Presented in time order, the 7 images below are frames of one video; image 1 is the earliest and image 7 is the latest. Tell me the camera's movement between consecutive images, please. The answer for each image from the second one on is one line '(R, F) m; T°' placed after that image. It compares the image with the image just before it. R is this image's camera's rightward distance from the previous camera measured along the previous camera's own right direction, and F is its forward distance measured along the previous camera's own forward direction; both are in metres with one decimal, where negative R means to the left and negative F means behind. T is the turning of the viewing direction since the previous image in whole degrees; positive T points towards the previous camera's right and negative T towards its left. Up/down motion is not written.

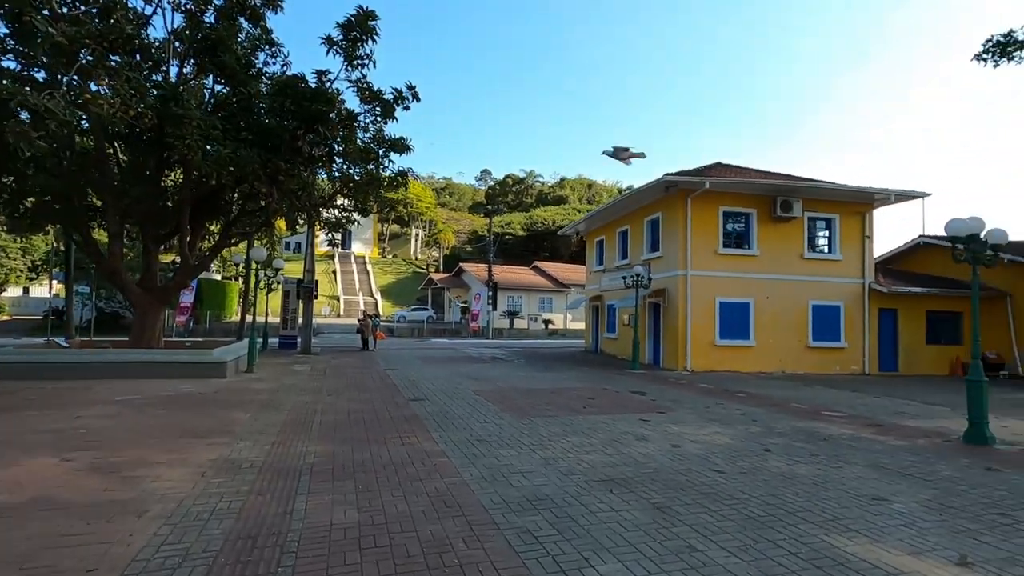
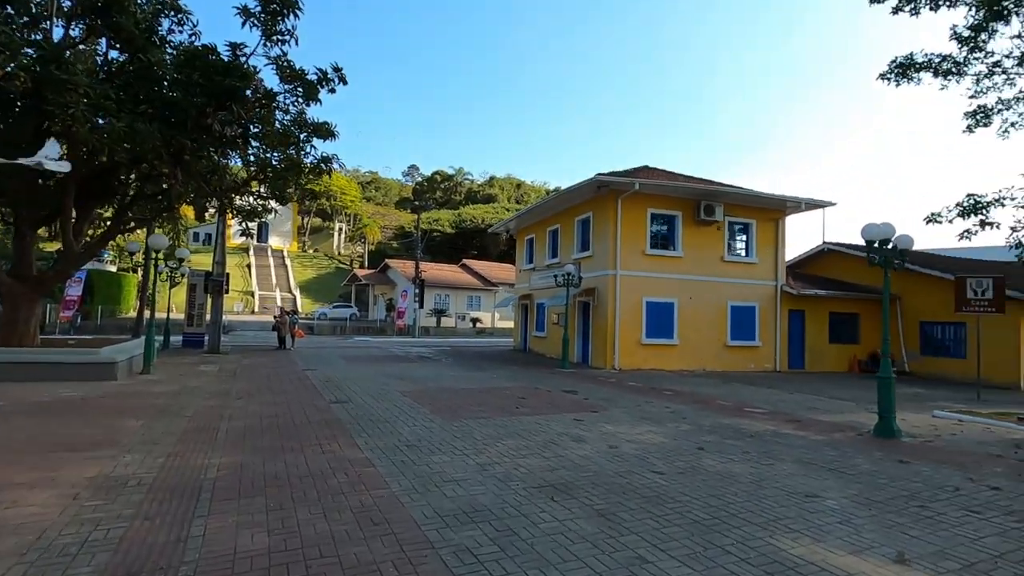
(-0.1, +0.4) m; +7°
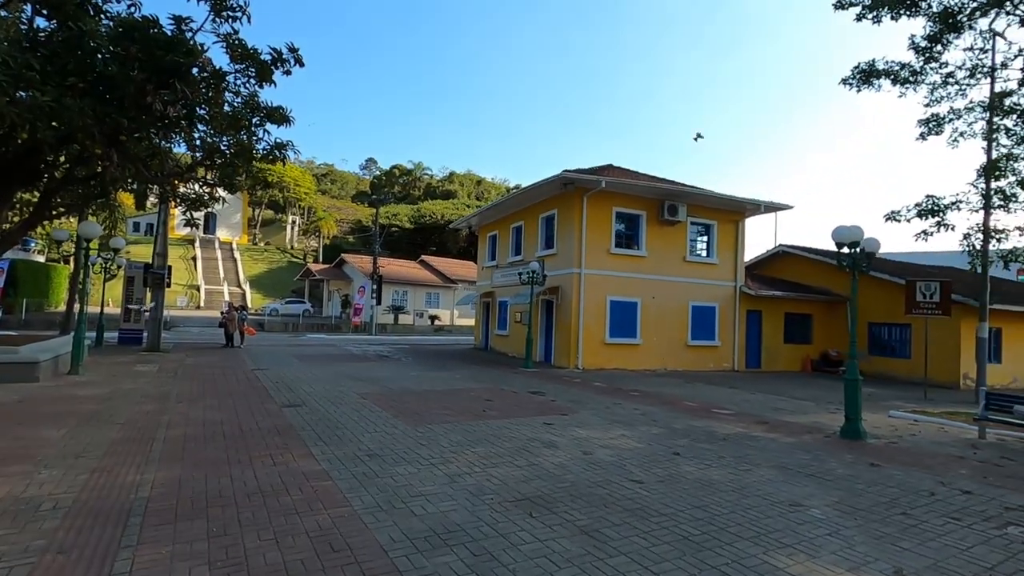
(-0.2, +0.4) m; +4°
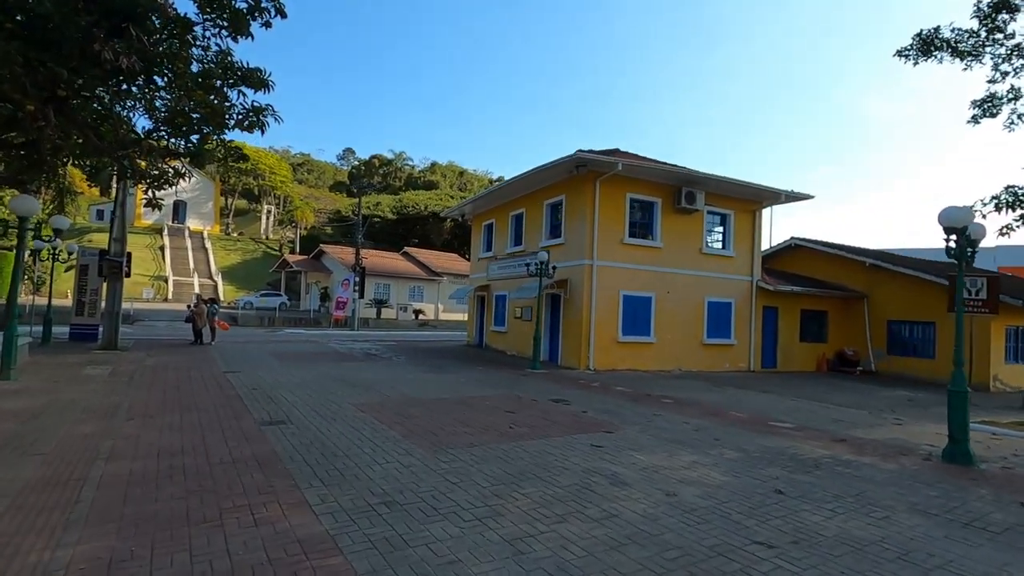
(-0.8, +1.7) m; +2°
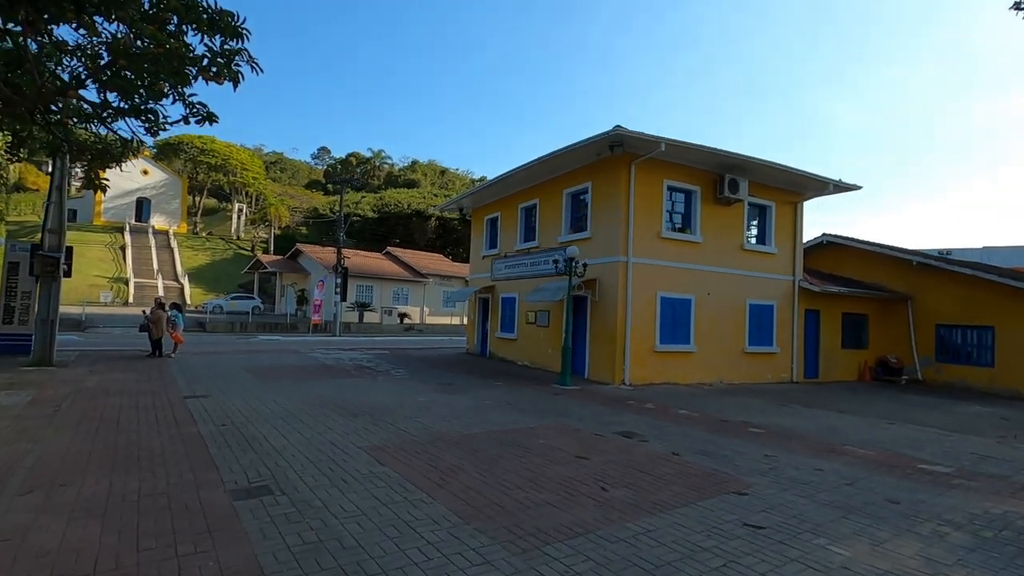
(-1.1, +2.5) m; +2°
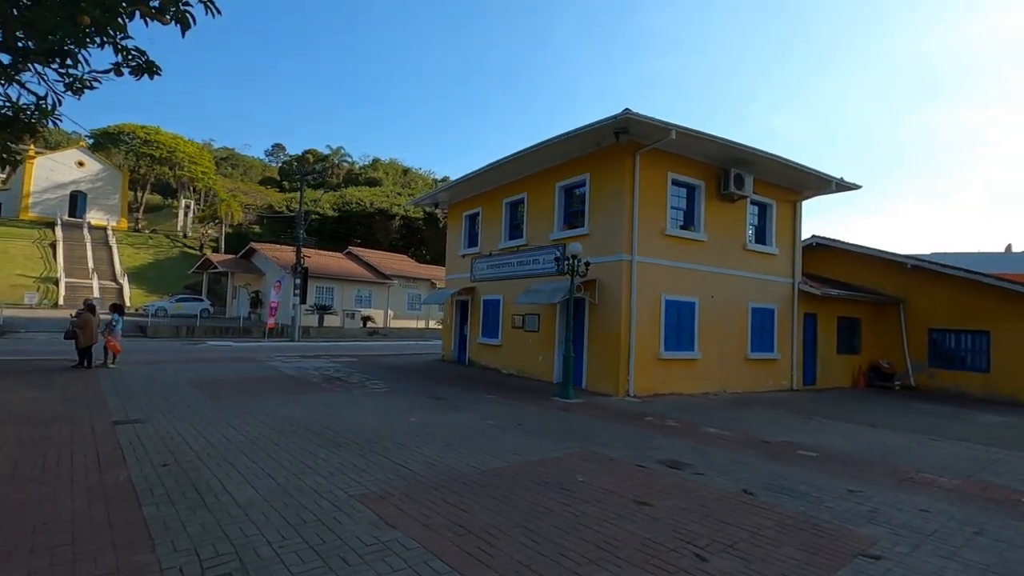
(-0.7, +1.5) m; +4°
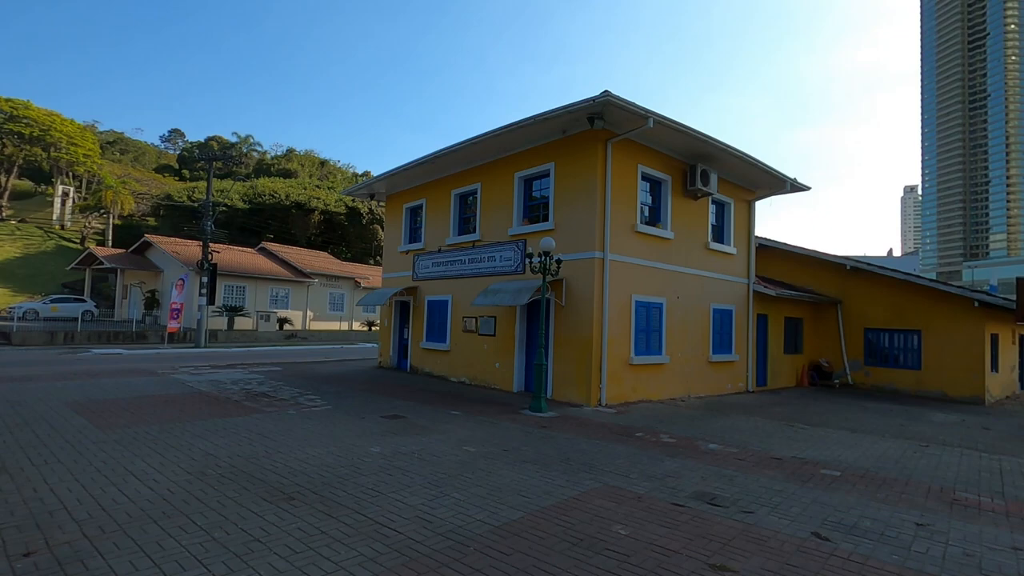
(-0.9, +1.4) m; +8°
